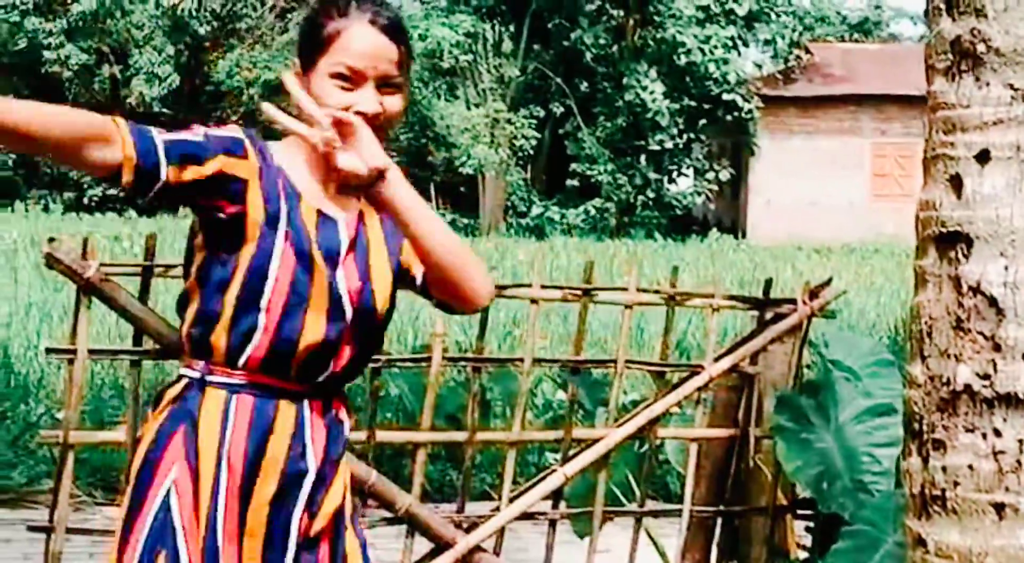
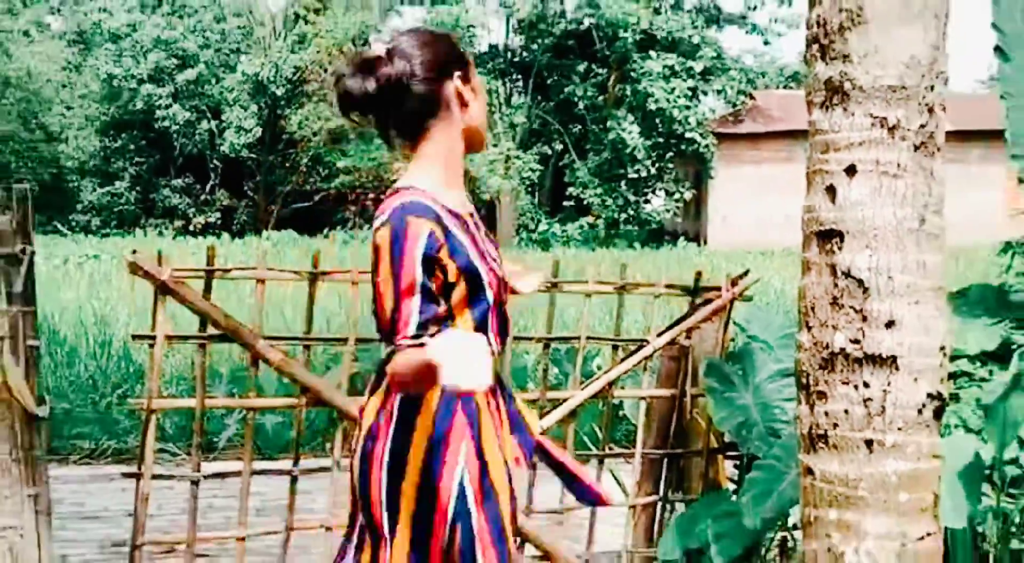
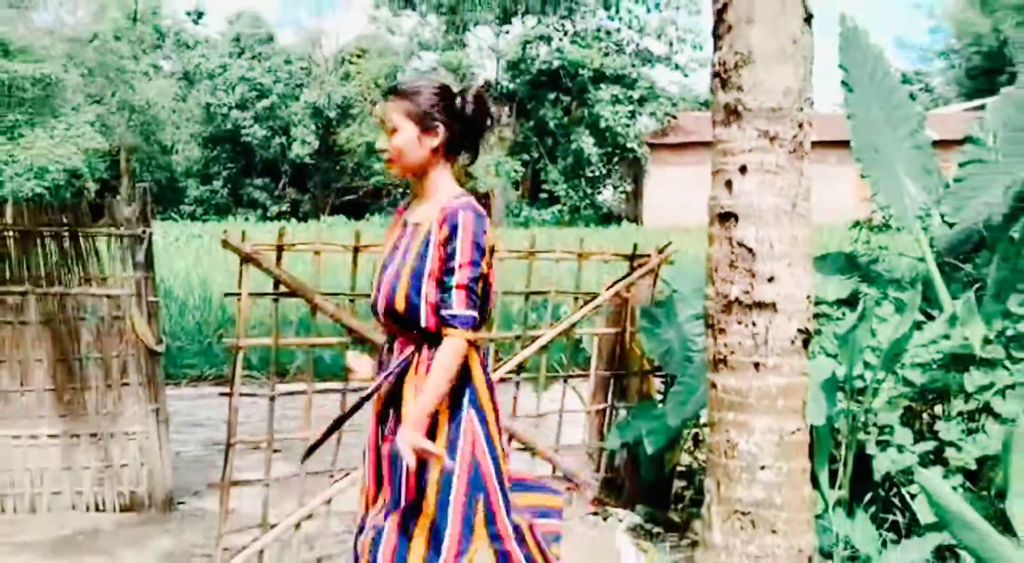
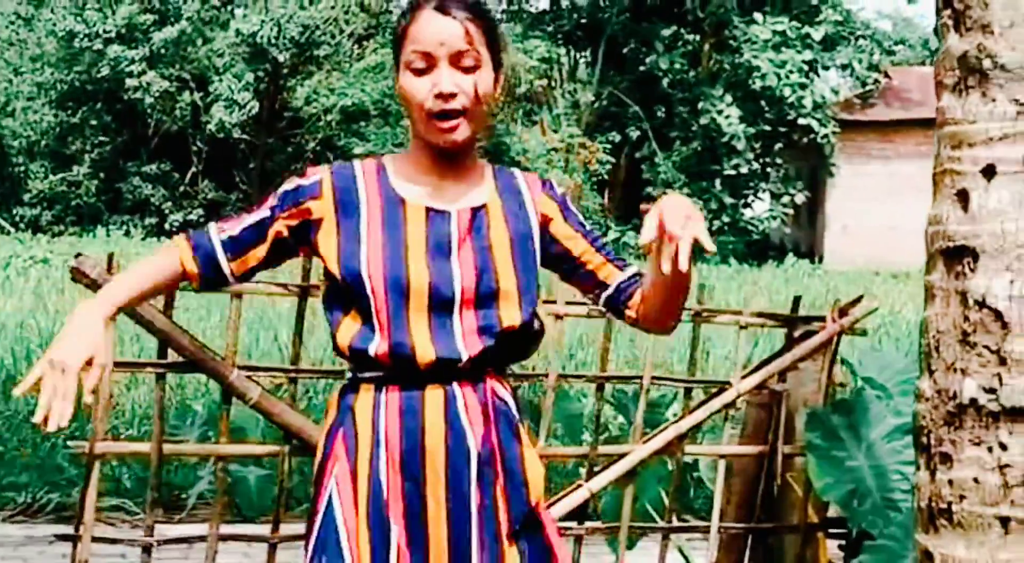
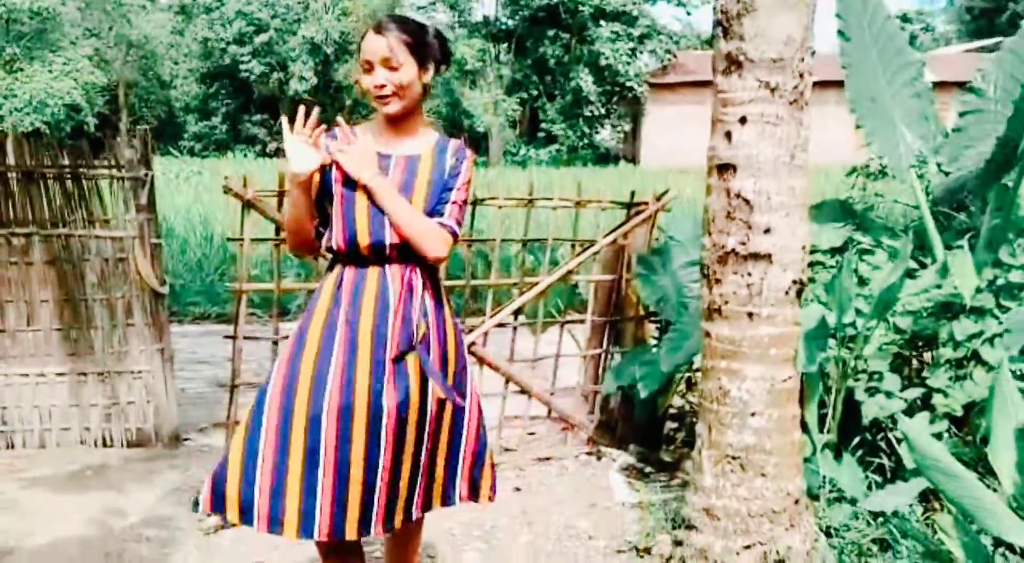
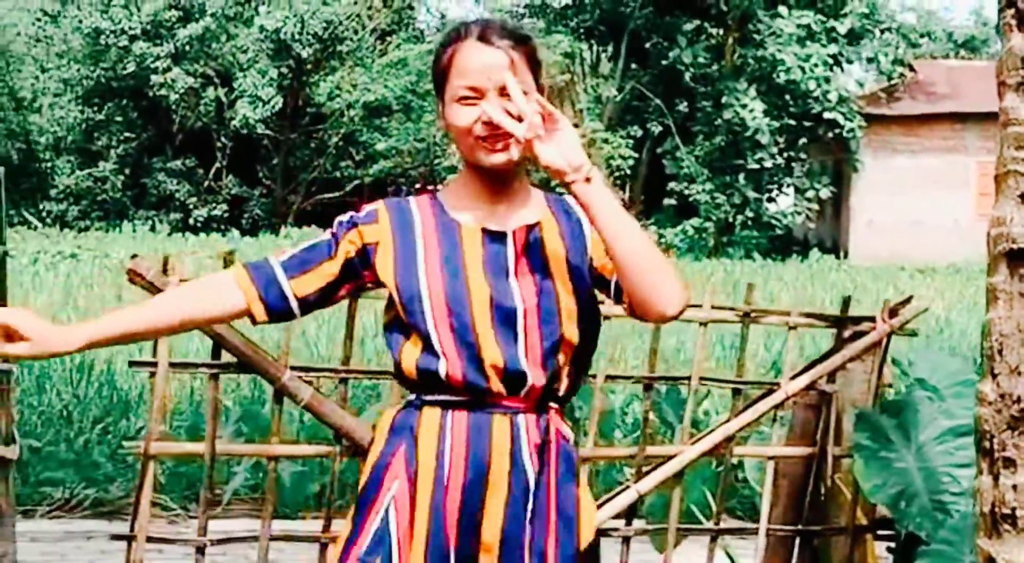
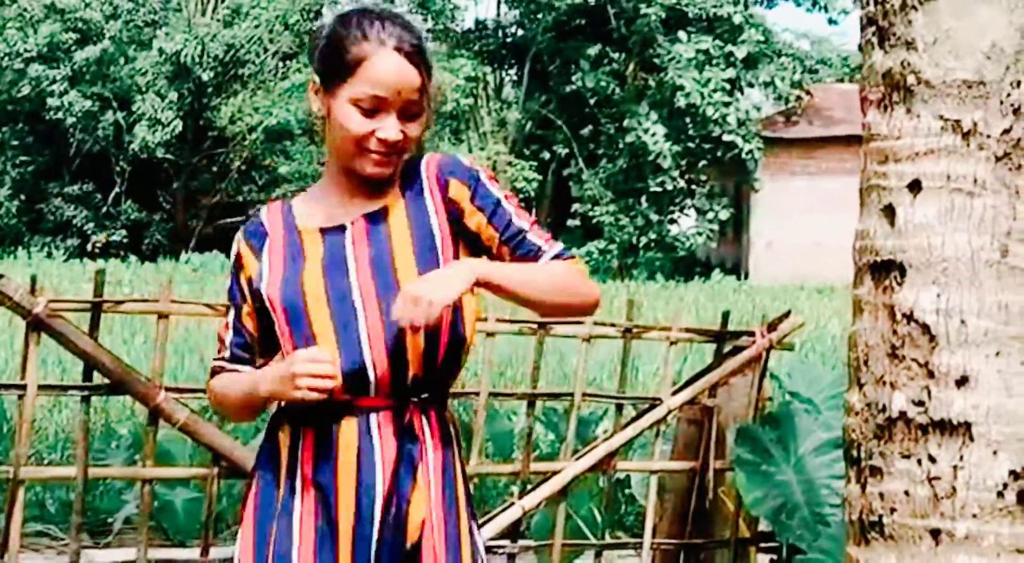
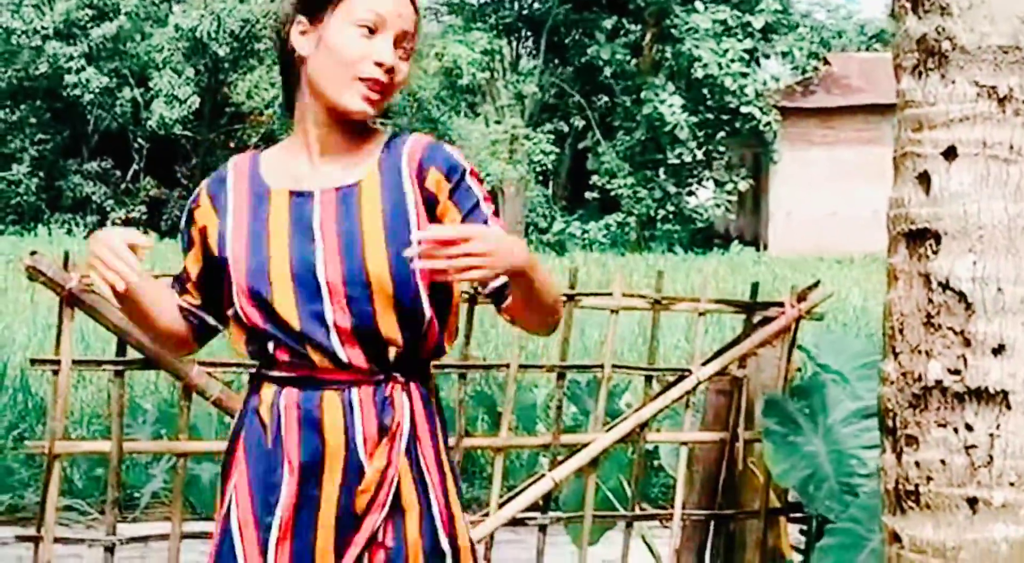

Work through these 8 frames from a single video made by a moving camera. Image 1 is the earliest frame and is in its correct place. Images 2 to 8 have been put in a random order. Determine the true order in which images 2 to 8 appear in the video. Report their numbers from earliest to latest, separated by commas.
6, 4, 7, 8, 2, 3, 5
